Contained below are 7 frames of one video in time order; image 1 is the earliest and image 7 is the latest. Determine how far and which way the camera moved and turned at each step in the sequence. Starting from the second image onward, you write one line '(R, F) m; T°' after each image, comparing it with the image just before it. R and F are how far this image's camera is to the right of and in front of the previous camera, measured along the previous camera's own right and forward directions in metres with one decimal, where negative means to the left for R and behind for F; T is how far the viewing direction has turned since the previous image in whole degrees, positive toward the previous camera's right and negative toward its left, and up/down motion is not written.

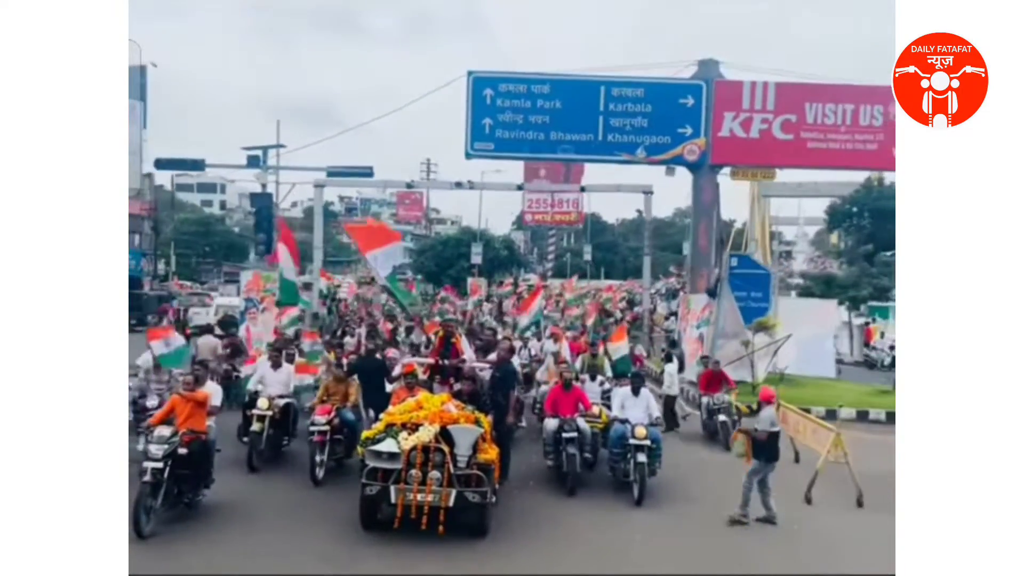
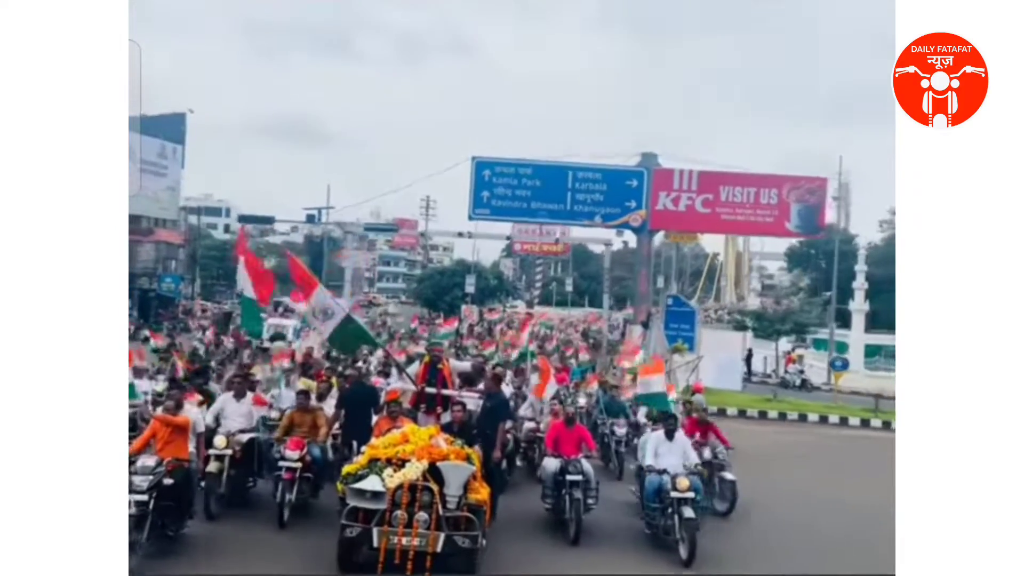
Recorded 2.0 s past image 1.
(+0.1, -0.2) m; -3°
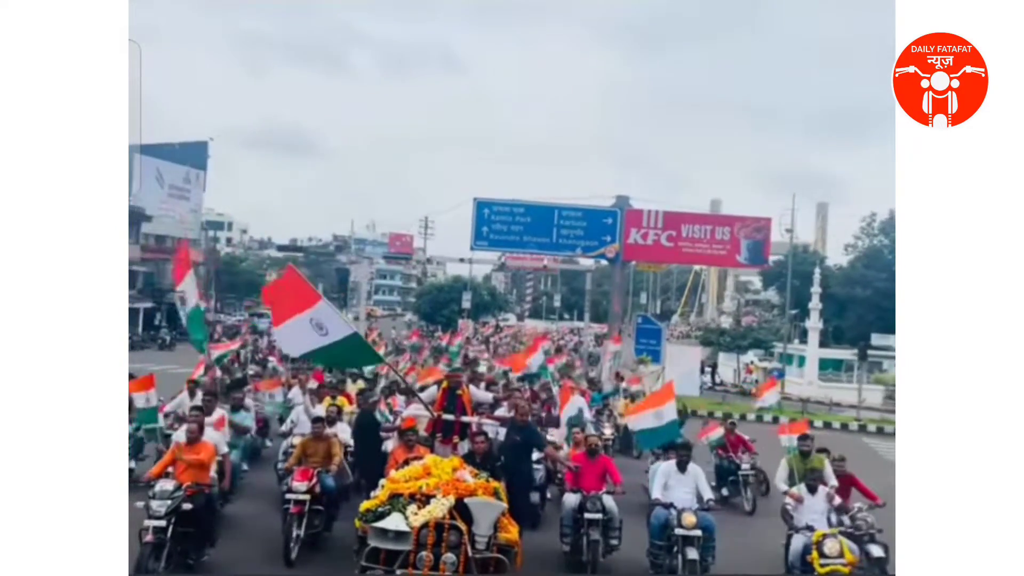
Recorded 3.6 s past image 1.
(0.0, -0.2) m; +1°
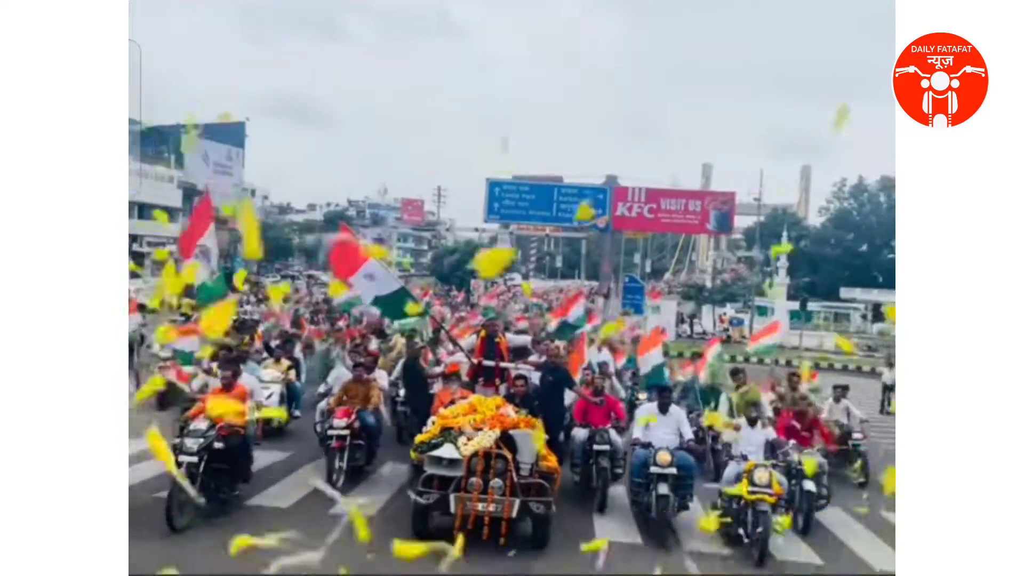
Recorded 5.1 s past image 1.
(0.0, -0.3) m; 0°
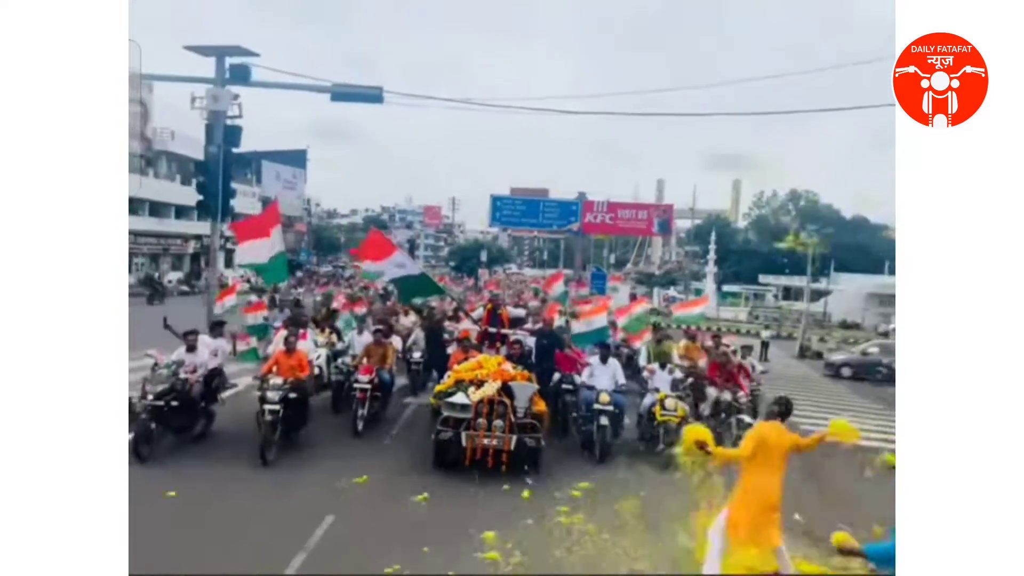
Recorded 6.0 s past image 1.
(0.0, -0.7) m; 0°
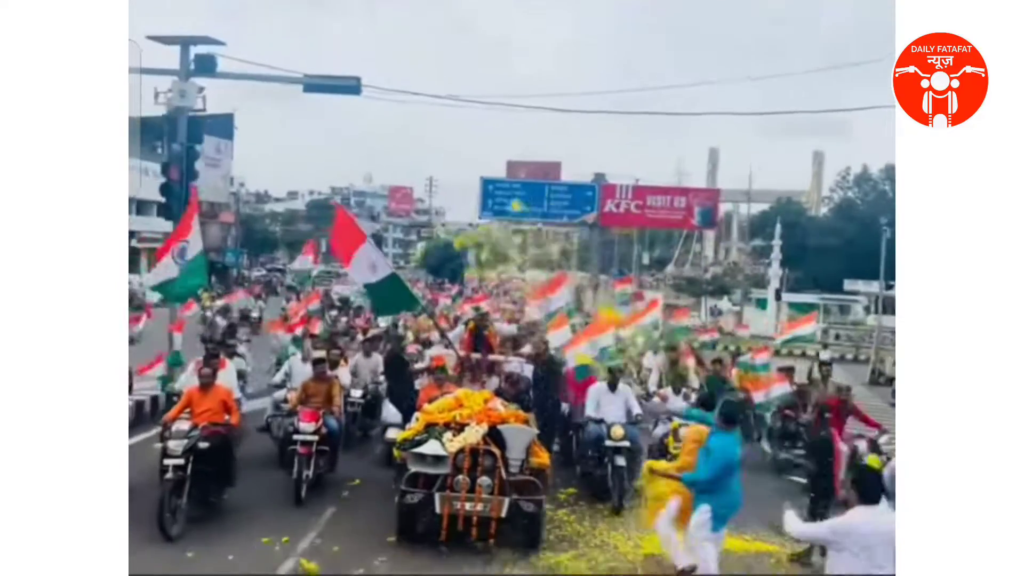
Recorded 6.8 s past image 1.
(0.0, +0.6) m; 0°
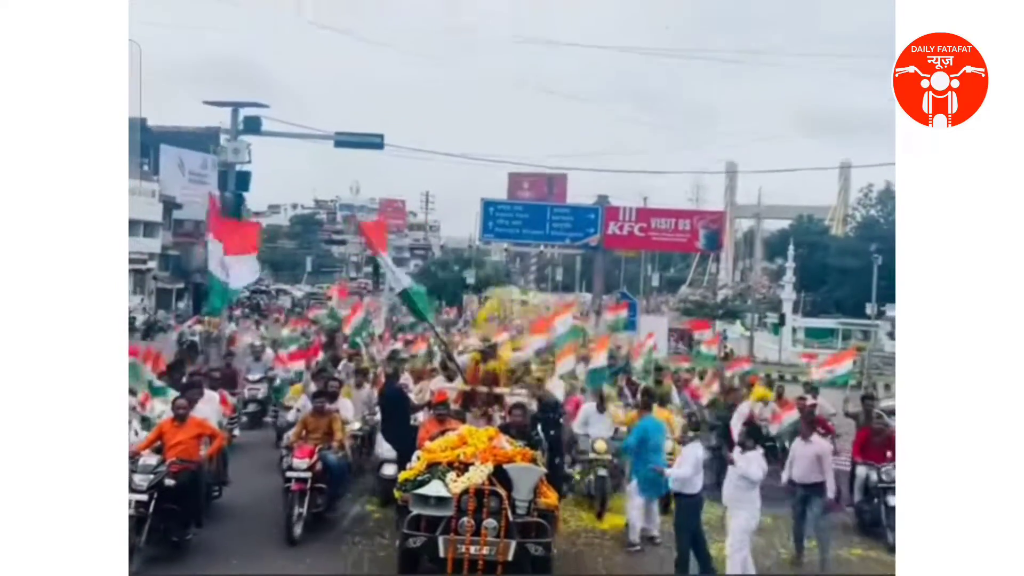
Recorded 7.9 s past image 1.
(0.0, +0.2) m; 0°
